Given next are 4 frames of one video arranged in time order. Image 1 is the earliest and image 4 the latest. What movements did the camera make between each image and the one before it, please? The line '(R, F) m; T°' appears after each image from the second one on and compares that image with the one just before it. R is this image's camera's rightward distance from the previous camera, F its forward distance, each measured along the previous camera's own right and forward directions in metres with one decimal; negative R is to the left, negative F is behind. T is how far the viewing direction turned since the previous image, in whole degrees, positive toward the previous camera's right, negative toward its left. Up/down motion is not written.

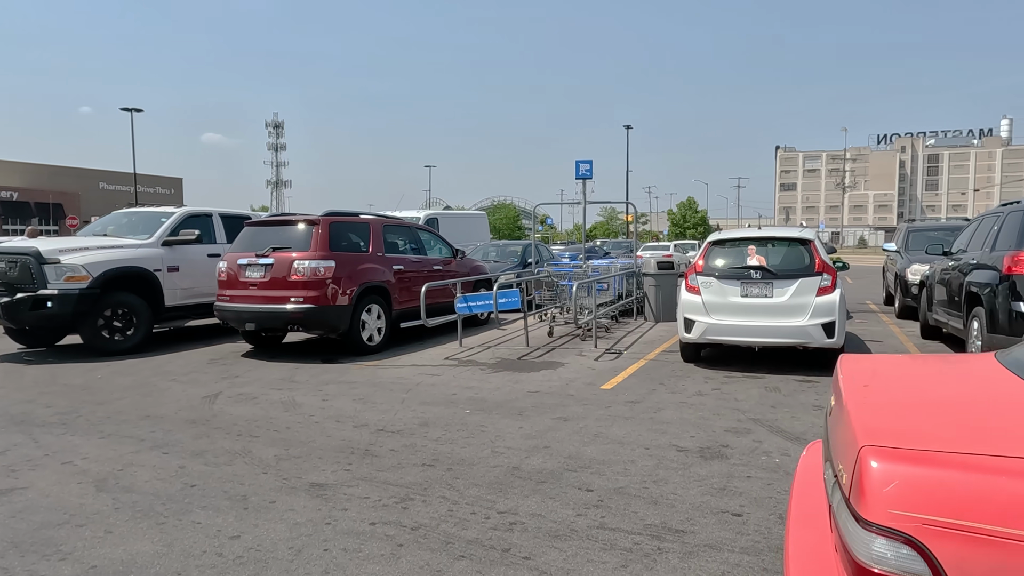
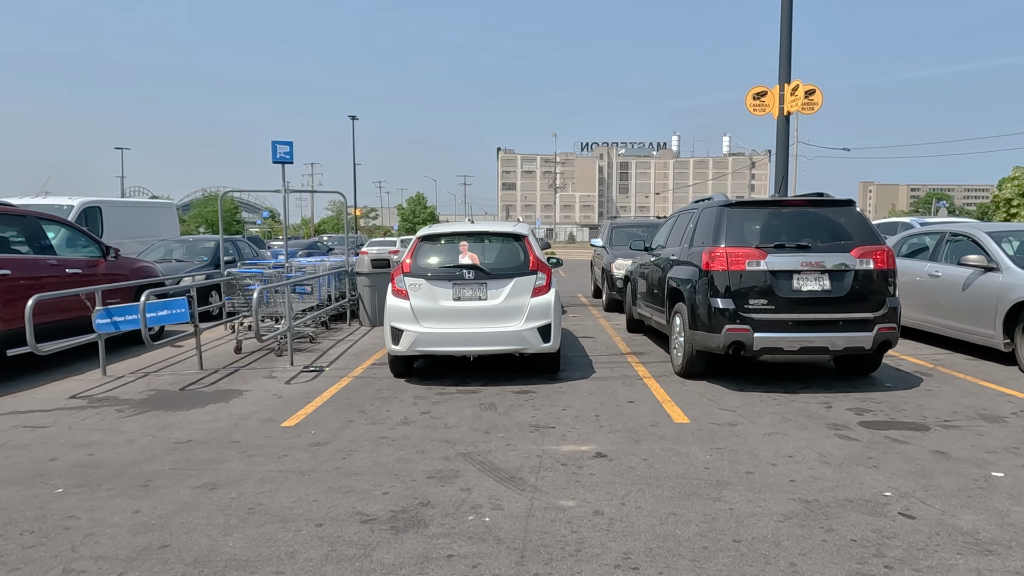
(+0.6, +1.3) m; +23°
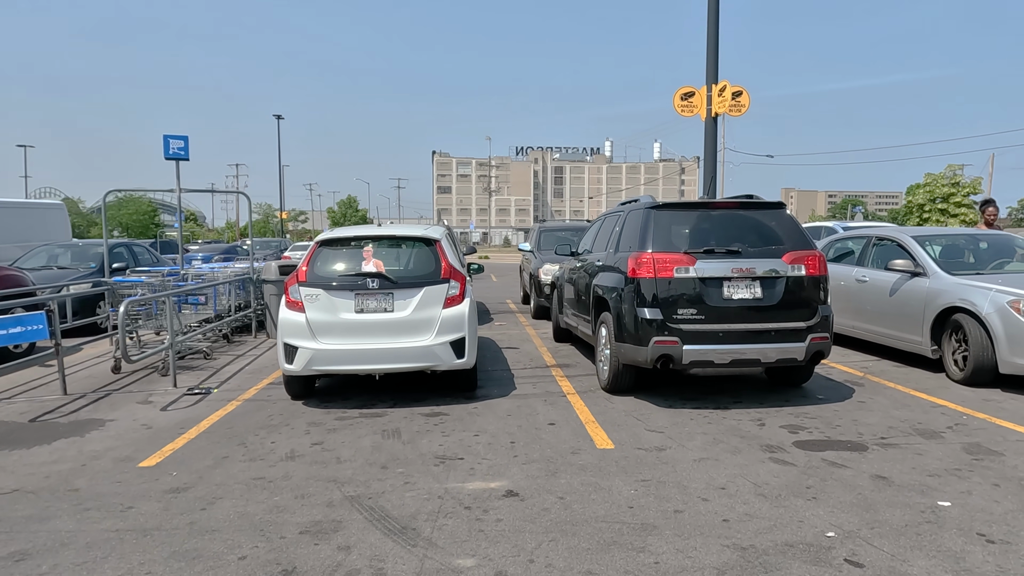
(+0.3, +0.6) m; +5°
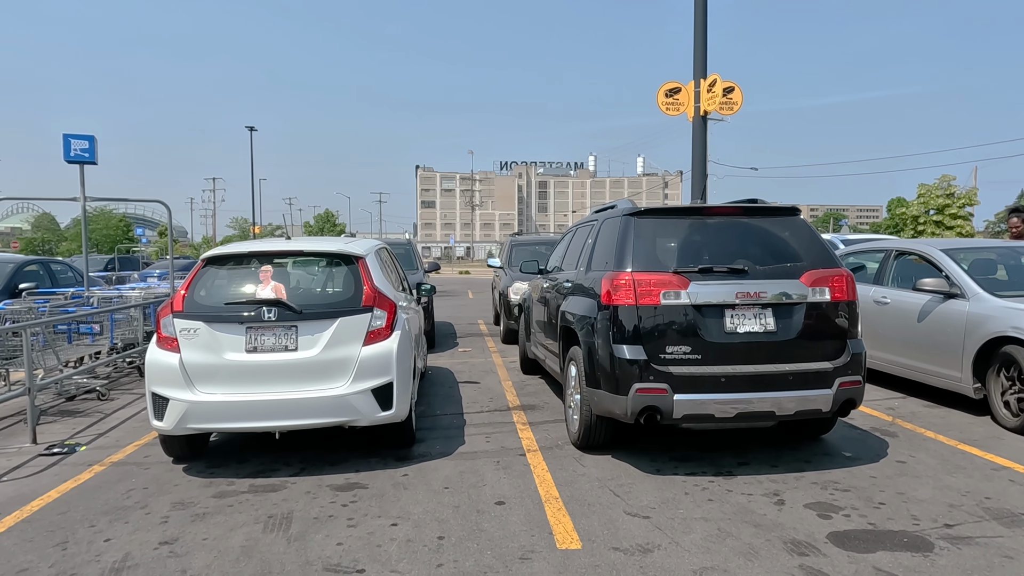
(+0.3, +1.4) m; +1°
